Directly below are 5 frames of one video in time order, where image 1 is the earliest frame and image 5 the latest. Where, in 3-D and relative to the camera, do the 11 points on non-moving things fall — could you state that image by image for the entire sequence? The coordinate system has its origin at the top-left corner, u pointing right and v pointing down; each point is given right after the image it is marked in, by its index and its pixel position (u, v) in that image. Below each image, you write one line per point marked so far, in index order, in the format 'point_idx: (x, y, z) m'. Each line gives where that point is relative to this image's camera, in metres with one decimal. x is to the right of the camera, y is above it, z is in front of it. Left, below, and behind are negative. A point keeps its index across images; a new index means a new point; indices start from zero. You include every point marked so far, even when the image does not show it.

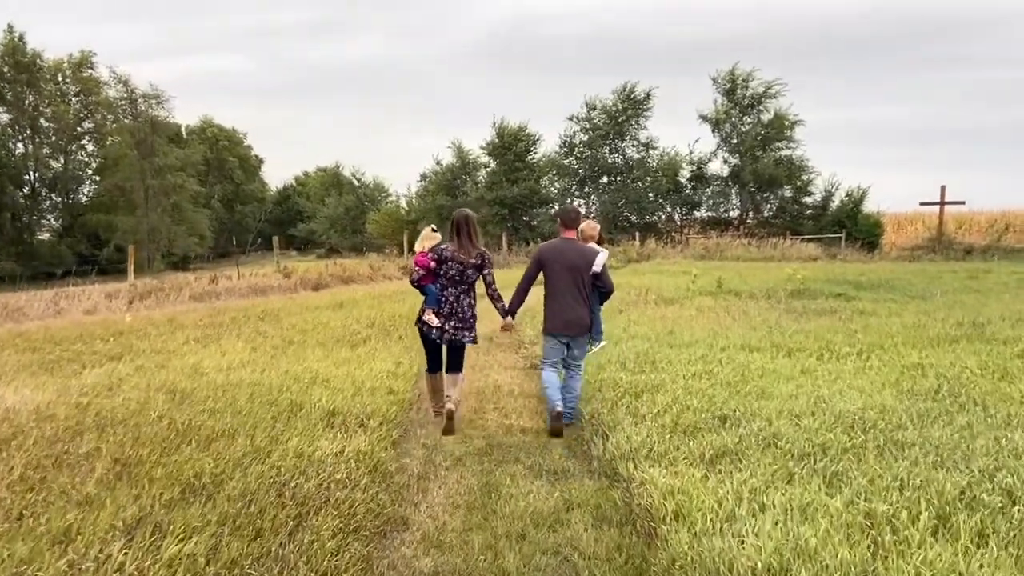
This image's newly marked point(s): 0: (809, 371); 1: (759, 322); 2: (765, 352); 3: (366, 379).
0: (+2.4, -0.7, +7.1) m
1: (+2.6, -0.4, +9.4) m
2: (+2.2, -0.6, +7.9) m
3: (-1.2, -0.8, +7.6) m
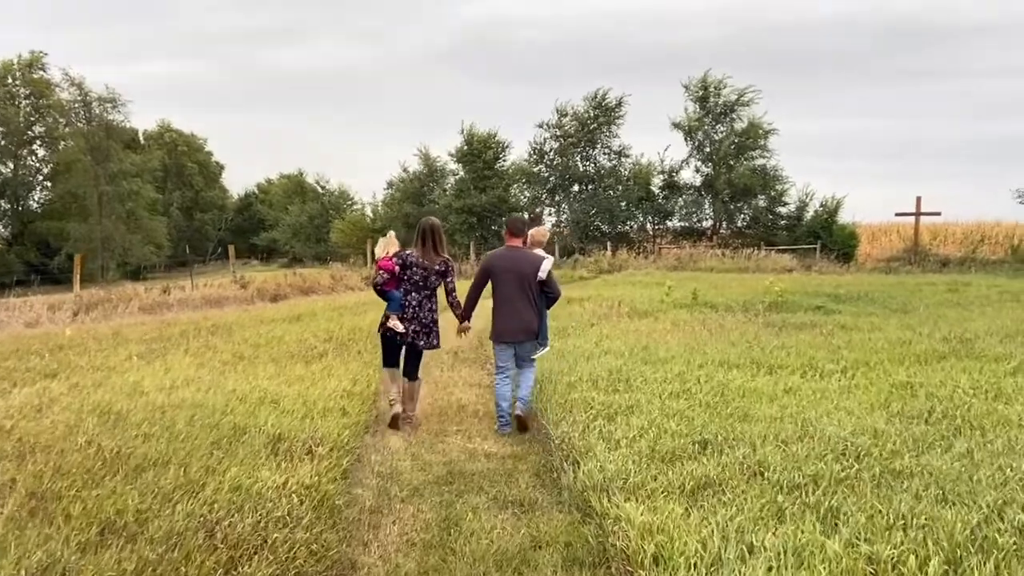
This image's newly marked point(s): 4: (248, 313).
0: (+2.1, -0.8, +6.7) m
1: (+2.2, -0.5, +9.0) m
2: (+1.9, -0.7, +7.5) m
3: (-1.5, -0.9, +7.1) m
4: (-3.8, -0.4, +13.0) m
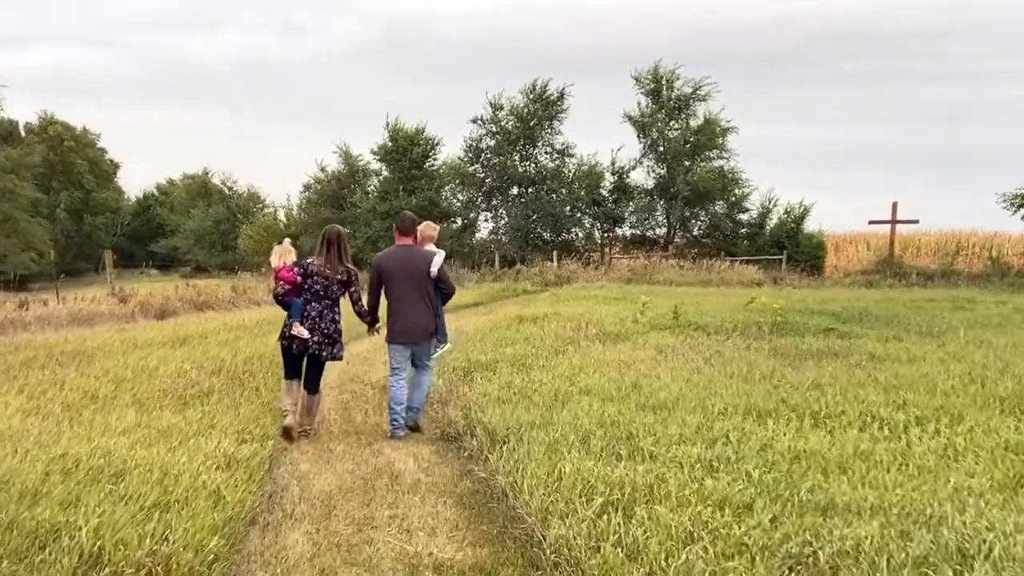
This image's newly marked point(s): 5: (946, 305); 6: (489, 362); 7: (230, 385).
0: (+1.9, -0.9, +4.7) m
1: (+1.8, -0.6, +7.0) m
2: (+1.7, -0.8, +5.5) m
3: (-1.8, -1.0, +4.8) m
4: (-4.6, -0.5, +10.5) m
5: (+5.3, -0.2, +10.9) m
6: (-0.2, -0.7, +7.9) m
7: (-2.4, -0.8, +7.6) m
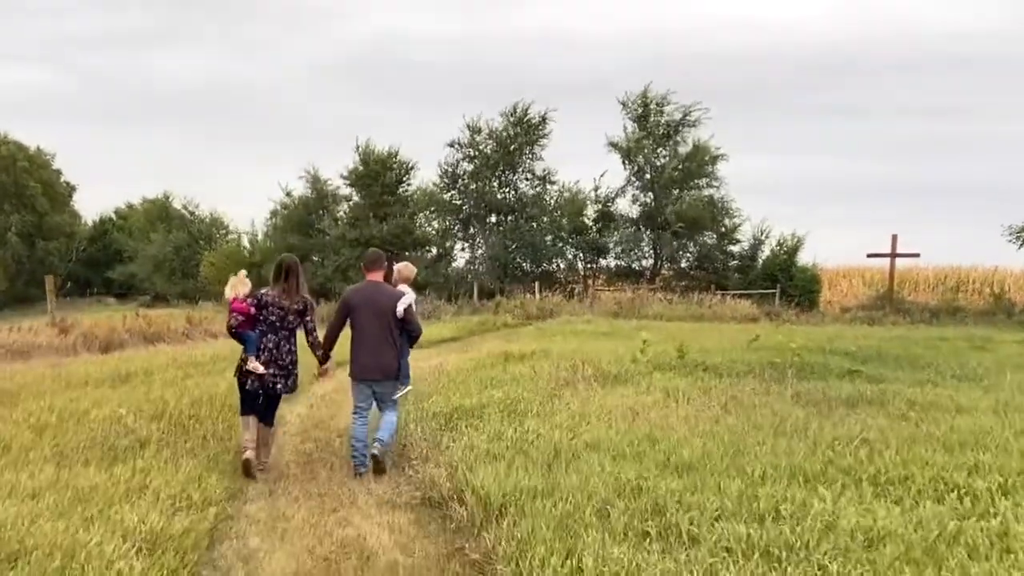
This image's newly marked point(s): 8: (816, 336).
0: (+1.9, -1.1, +3.8) m
1: (+1.8, -0.9, +6.1) m
2: (+1.6, -1.0, +4.5) m
3: (-1.7, -1.1, +3.7) m
4: (-4.7, -0.9, +9.3) m
5: (+5.1, -0.6, +10.1) m
6: (-0.3, -0.9, +6.9) m
7: (-2.5, -1.0, +6.5) m
8: (+3.7, -0.6, +11.0) m
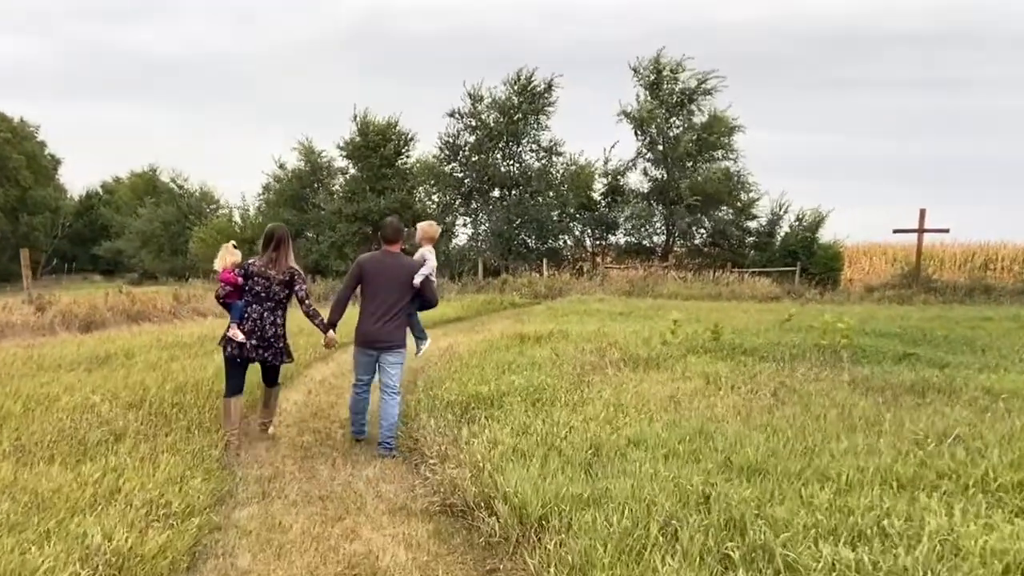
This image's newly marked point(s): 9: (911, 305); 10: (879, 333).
0: (+2.1, -1.0, +3.1) m
1: (+1.9, -0.7, +5.3) m
2: (+1.8, -0.9, +3.8) m
3: (-1.6, -1.0, +3.0) m
4: (-4.6, -0.6, +8.5) m
5: (+5.2, -0.4, +9.4) m
6: (-0.1, -0.7, +6.1) m
7: (-2.3, -0.9, +5.7) m
8: (+3.9, -0.3, +10.3) m
9: (+5.3, -0.2, +11.9) m
10: (+3.5, -0.4, +8.5) m
